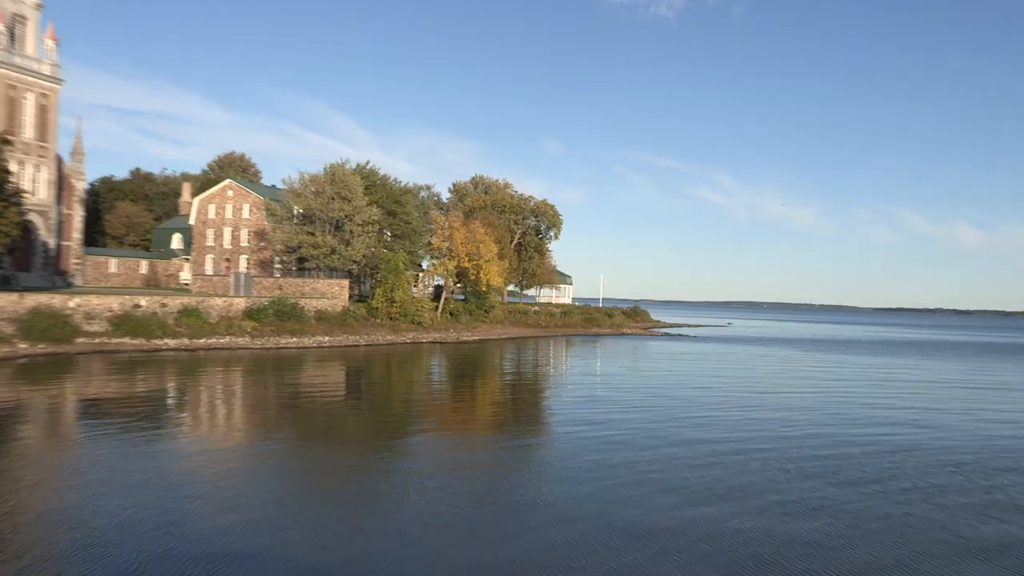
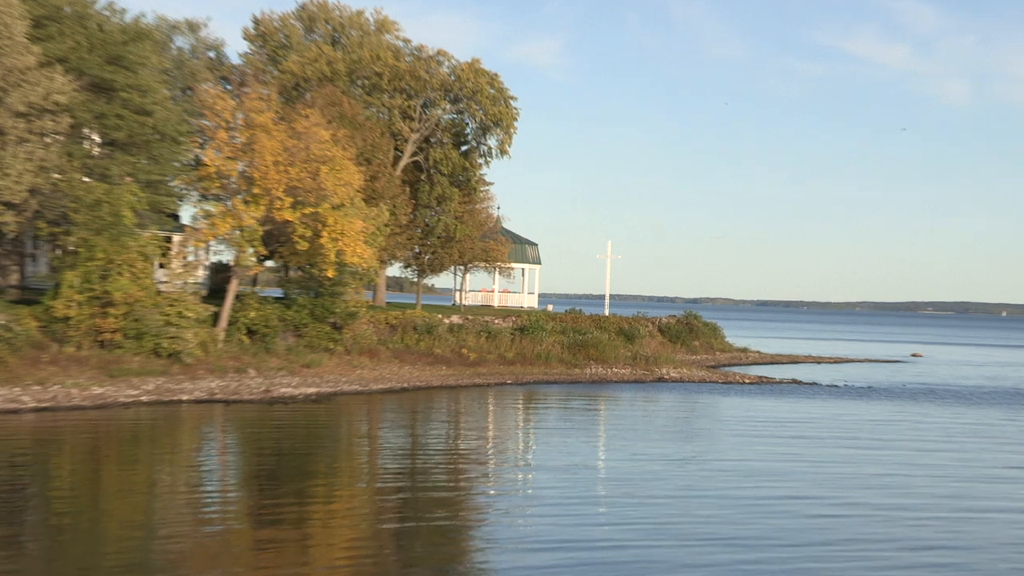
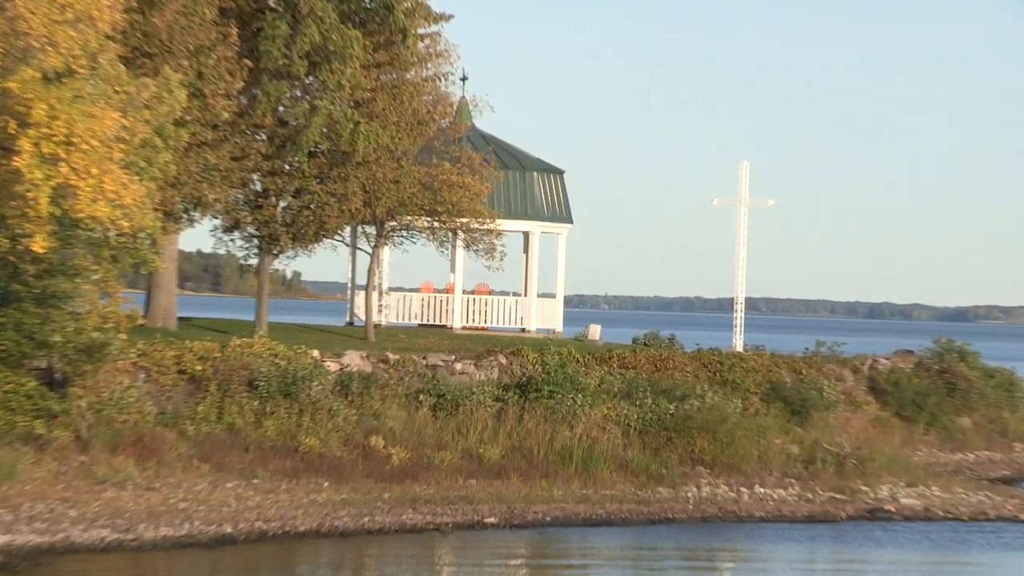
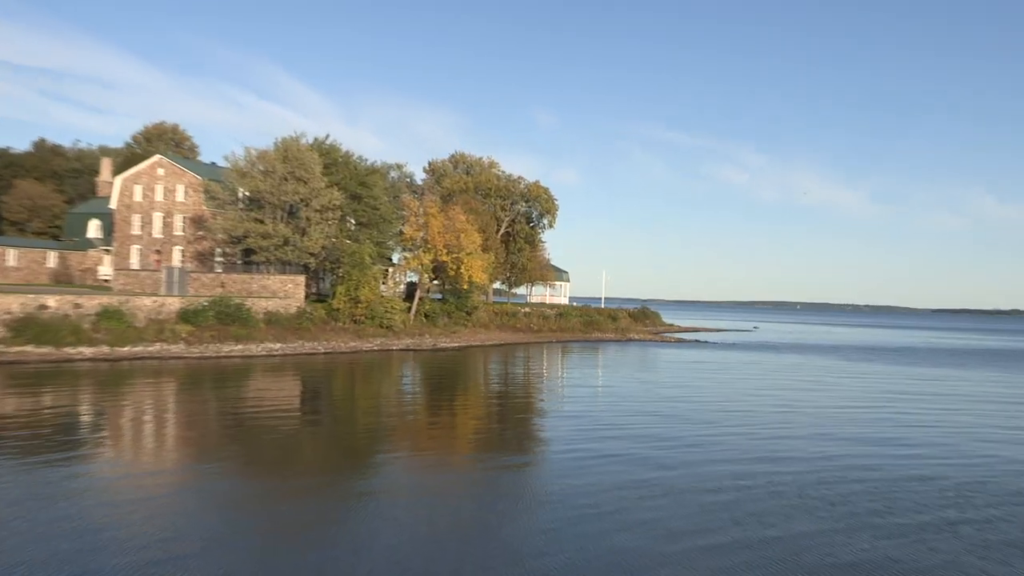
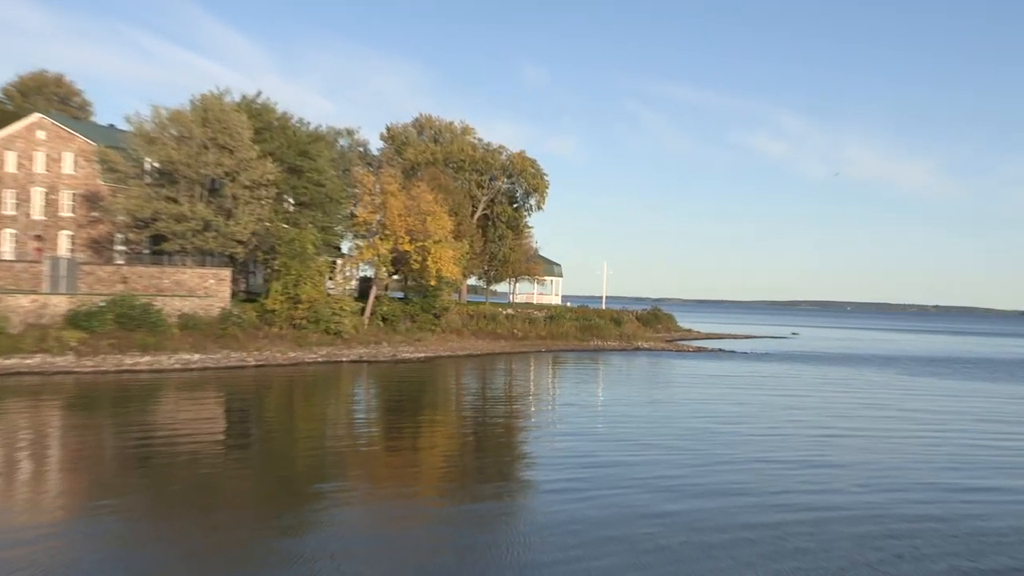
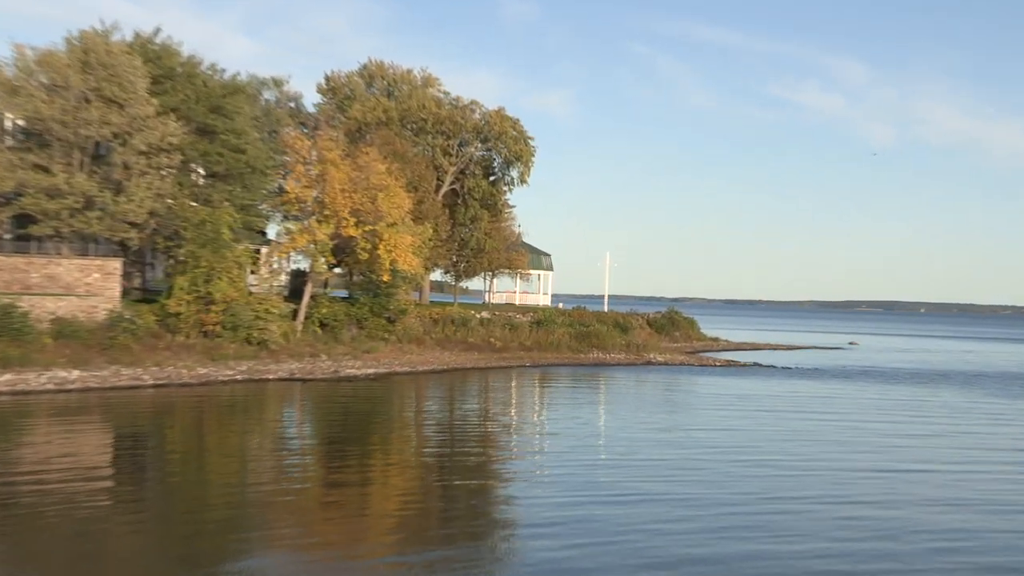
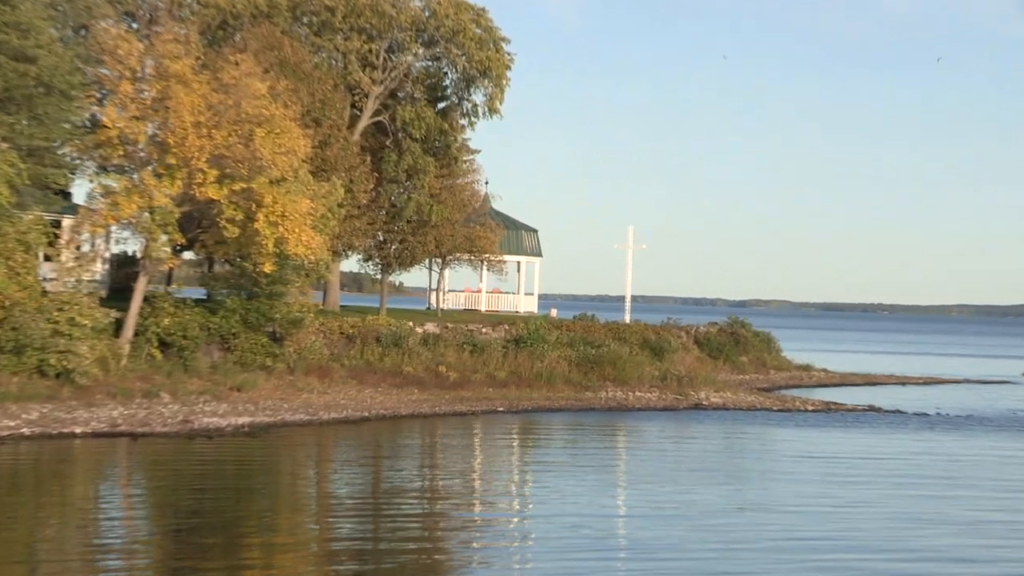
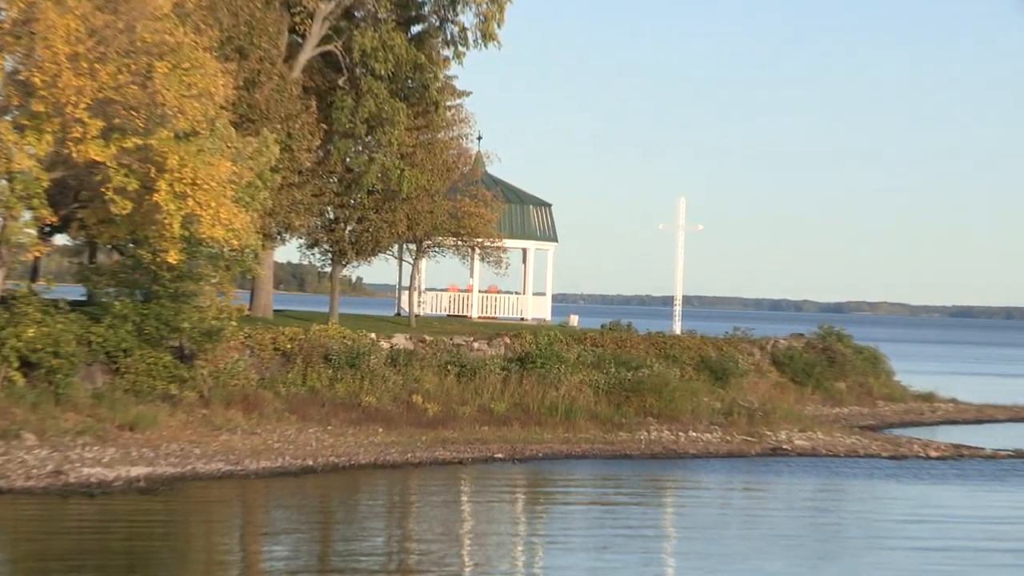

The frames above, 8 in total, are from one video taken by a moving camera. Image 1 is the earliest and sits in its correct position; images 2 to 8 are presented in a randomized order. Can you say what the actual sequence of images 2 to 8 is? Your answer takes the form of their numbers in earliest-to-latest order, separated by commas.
4, 5, 6, 2, 7, 8, 3
